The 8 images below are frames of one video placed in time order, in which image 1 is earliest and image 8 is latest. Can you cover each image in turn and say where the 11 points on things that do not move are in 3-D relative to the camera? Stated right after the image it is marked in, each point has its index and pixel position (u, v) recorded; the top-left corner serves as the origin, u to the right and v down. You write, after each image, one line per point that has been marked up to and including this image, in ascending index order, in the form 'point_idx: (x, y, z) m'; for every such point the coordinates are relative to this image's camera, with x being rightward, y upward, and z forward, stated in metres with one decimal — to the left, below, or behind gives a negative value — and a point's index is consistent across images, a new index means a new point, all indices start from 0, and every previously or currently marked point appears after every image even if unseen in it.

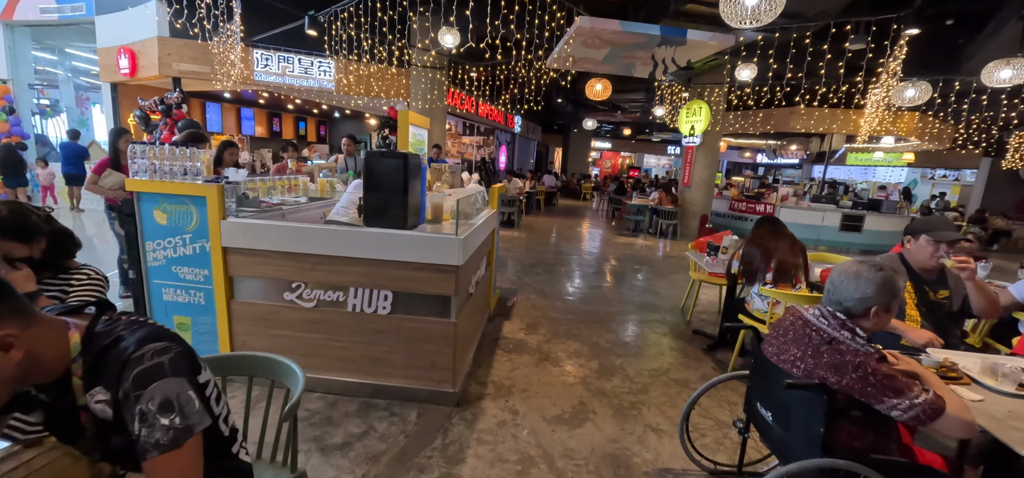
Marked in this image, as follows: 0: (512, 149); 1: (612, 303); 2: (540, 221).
0: (0.0, +3.7, +16.6) m
1: (+1.2, -0.7, +4.7) m
2: (+0.8, +0.5, +11.1) m
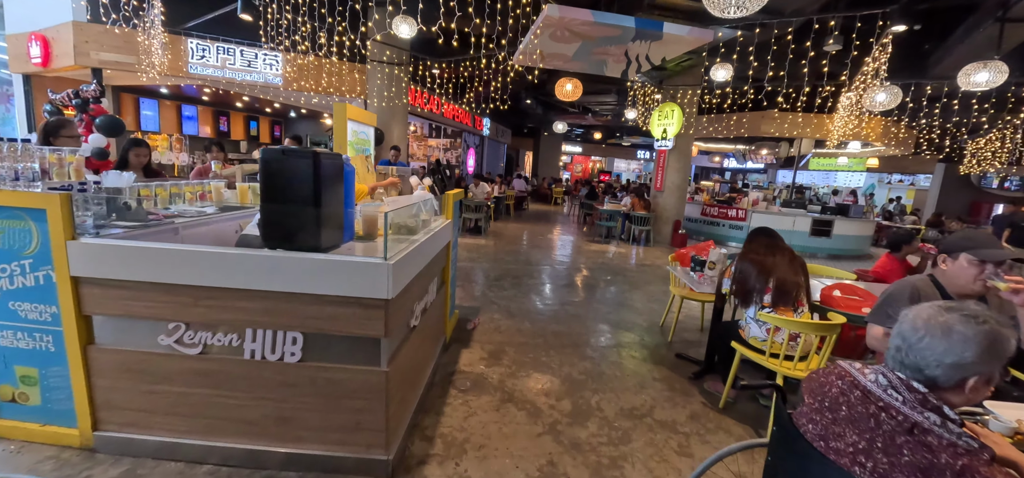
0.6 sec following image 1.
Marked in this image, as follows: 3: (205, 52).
0: (-1.3, +3.5, +16.1) m
1: (+0.8, -0.9, +4.2) m
2: (-0.1, +0.3, +10.6) m
3: (-5.5, +3.4, +7.2) m
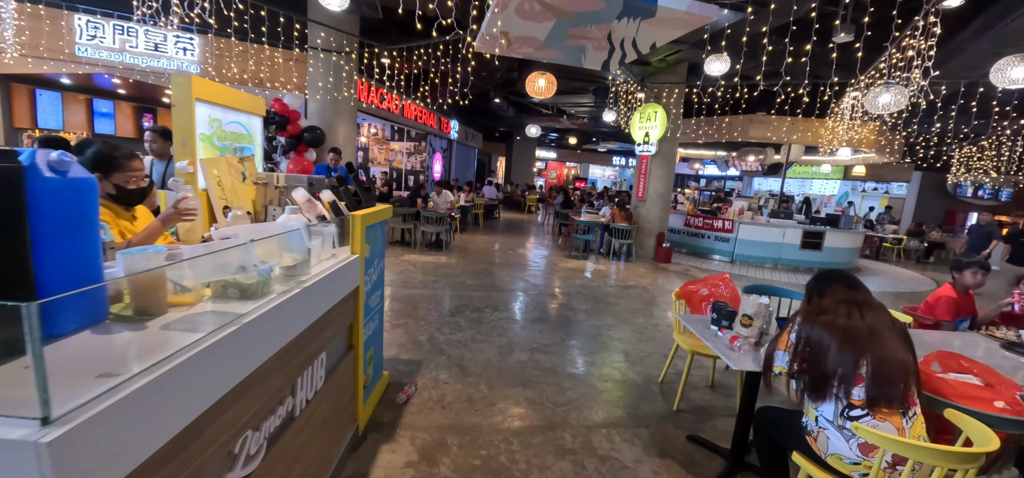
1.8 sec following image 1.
0: (-2.4, +3.1, +15.0) m
1: (+0.4, -1.1, +3.2) m
2: (-0.8, 0.0, +9.5) m
3: (-6.1, +3.0, +5.9) m
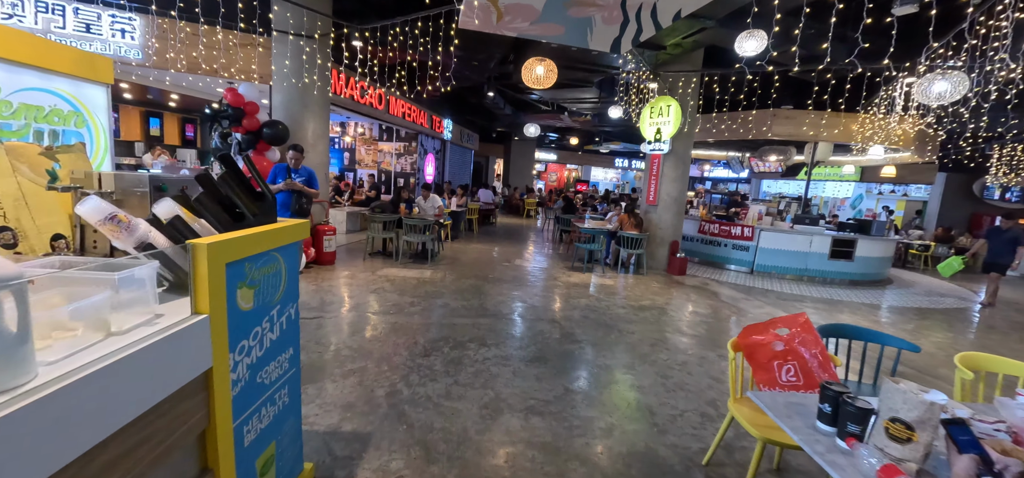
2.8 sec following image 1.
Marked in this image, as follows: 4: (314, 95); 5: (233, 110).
0: (-2.5, +2.8, +14.1) m
1: (+0.3, -1.3, +2.2) m
2: (-0.9, -0.2, +8.6) m
3: (-6.2, +2.9, +5.0) m
4: (-3.1, +2.2, +6.2) m
5: (-3.7, +1.7, +5.3) m
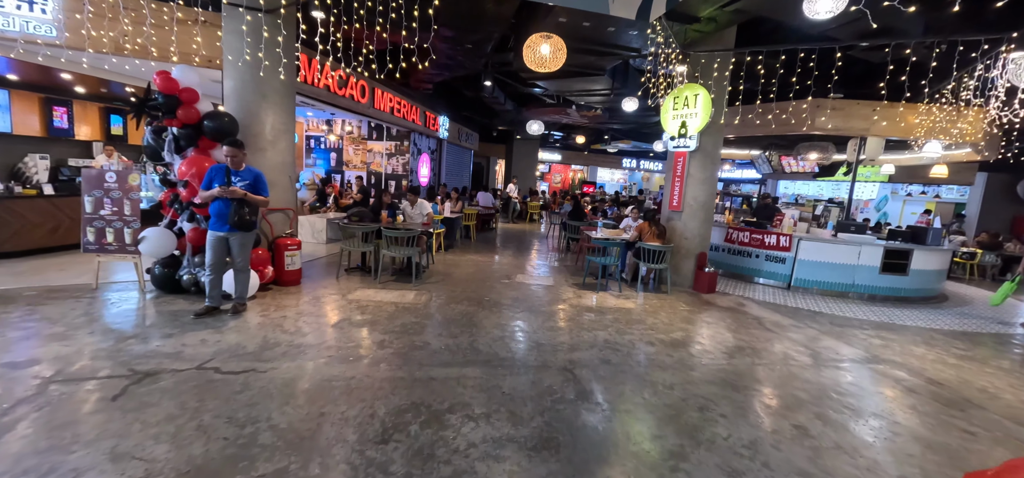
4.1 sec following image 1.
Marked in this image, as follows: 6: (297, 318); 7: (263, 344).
0: (-2.4, +2.6, +13.1) m
1: (+0.3, -1.4, +1.2) m
2: (-0.9, -0.4, +7.5) m
3: (-6.2, +2.7, +4.0) m
4: (-3.1, +2.0, +5.2) m
5: (-3.7, +1.5, +4.3) m
6: (-2.3, -0.8, +4.2) m
7: (-2.2, -0.9, +3.5) m
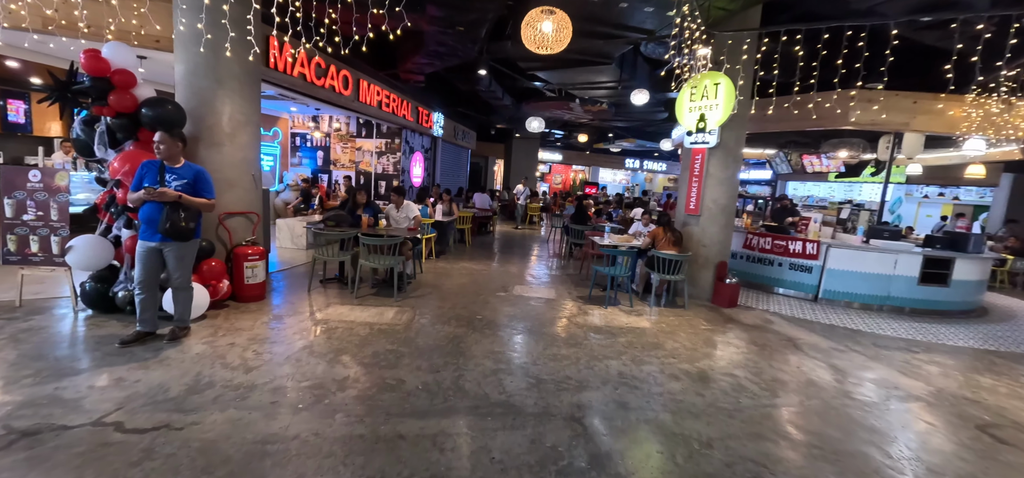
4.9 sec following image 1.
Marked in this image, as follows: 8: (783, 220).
0: (-2.5, +2.5, +12.3) m
1: (+0.2, -1.5, +0.5) m
2: (-0.9, -0.5, +6.8) m
3: (-6.2, +2.6, +3.3) m
4: (-3.1, +1.9, +4.5) m
5: (-3.8, +1.4, +3.6) m
6: (-2.3, -0.9, +3.5) m
7: (-2.2, -1.0, +2.8) m
8: (+5.2, +0.3, +7.8) m
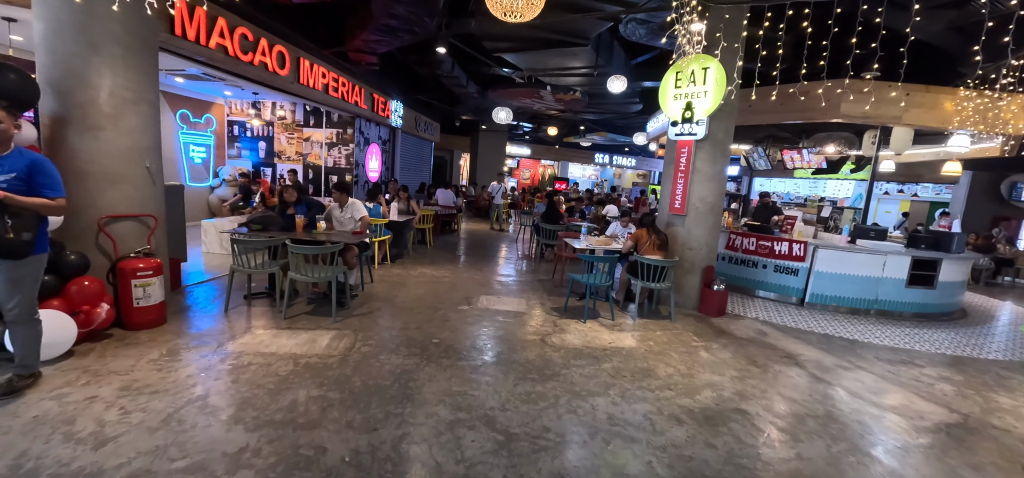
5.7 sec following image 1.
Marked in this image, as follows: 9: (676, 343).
0: (-3.4, +2.5, +11.4) m
1: (+0.2, -1.6, -0.2) m
2: (-1.5, -0.6, +6.0) m
3: (-6.5, +2.4, +2.0) m
4: (-3.5, +1.8, +3.5) m
5: (-4.0, +1.3, +2.5) m
6: (-2.6, -1.0, +2.6) m
7: (-2.4, -1.1, +1.9) m
8: (+4.6, +0.4, +7.4) m
9: (+1.7, -1.1, +4.2) m
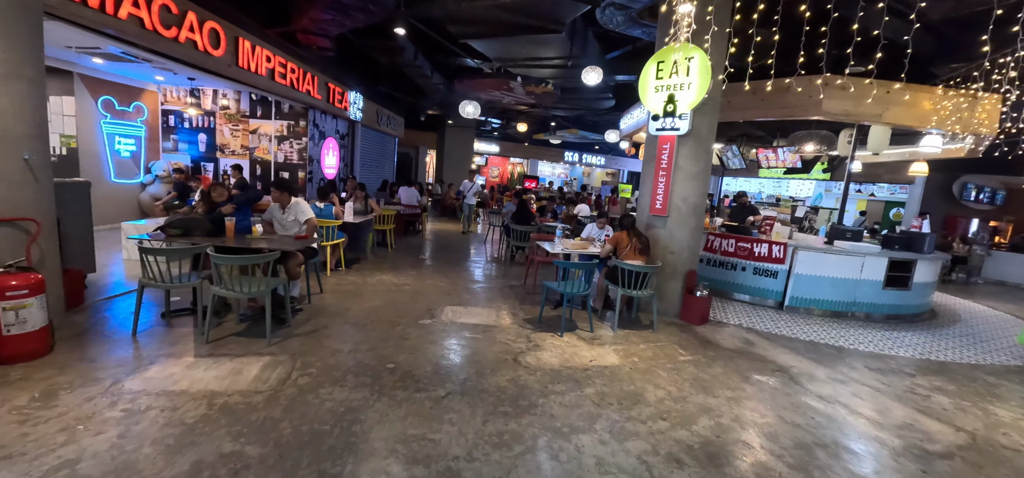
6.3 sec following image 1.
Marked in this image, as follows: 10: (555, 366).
0: (-4.2, +2.5, +10.6) m
1: (+0.3, -1.7, -0.7) m
2: (-1.9, -0.6, +5.4) m
3: (-6.6, +2.3, +1.0) m
4: (-3.7, +1.8, +2.7) m
5: (-4.2, +1.2, +1.7) m
6: (-2.7, -1.1, +1.9) m
7: (-2.5, -1.2, +1.3) m
8: (+4.1, +0.3, +7.2) m
9: (+1.4, -1.2, +3.8) m
10: (+0.4, -1.1, +3.5) m
